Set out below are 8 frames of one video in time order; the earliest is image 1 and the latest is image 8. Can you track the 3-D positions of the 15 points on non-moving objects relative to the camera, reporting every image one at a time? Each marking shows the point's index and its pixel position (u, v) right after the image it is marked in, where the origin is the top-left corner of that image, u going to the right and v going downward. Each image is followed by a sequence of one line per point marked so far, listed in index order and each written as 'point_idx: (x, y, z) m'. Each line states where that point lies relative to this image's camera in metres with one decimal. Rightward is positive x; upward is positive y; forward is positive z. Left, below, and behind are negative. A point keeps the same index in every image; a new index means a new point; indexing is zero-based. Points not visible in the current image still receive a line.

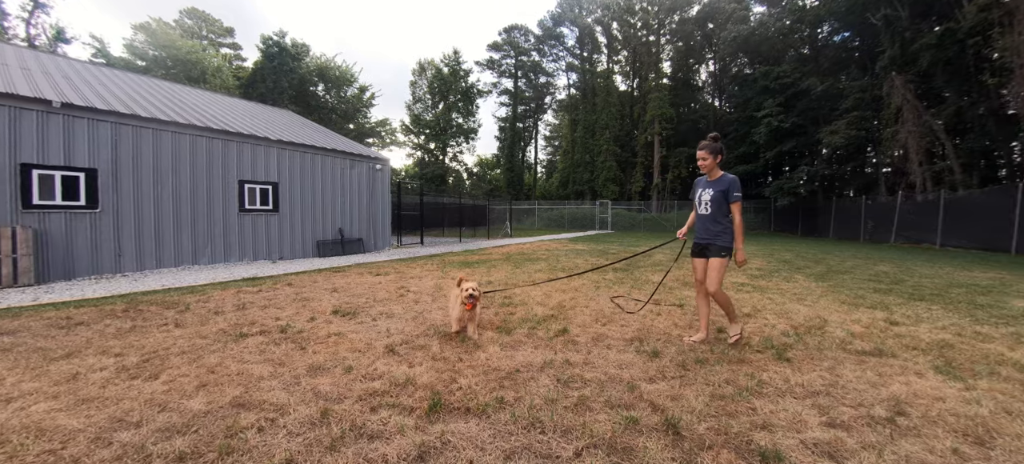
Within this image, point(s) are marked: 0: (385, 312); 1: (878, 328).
0: (-1.3, -0.8, +3.7) m
1: (+2.8, -0.7, +2.9) m
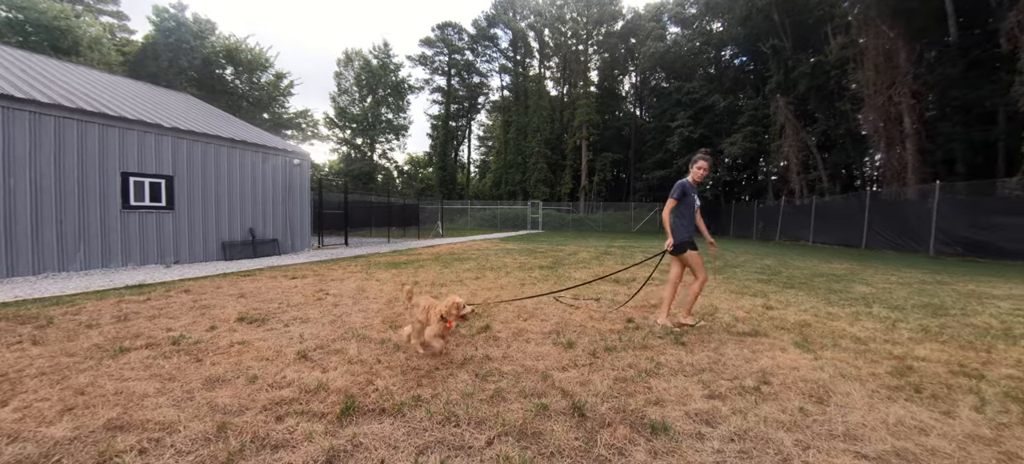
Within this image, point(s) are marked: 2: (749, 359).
0: (-2.0, -0.8, +3.5) m
1: (+2.2, -0.7, +3.4) m
2: (+1.4, -0.8, +2.2) m
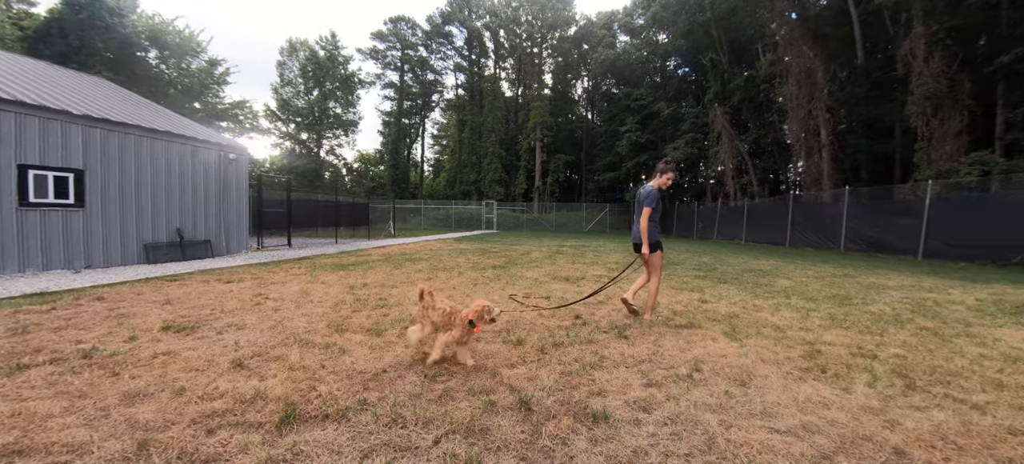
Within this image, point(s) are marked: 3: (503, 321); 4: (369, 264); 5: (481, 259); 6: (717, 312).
0: (-2.4, -0.8, +3.2) m
1: (+1.8, -0.7, +3.6) m
2: (+1.1, -0.8, +2.4) m
3: (-0.1, -0.7, +2.9) m
4: (-2.6, -0.6, +6.8) m
5: (-0.6, -0.5, +7.3) m
6: (+1.9, -0.7, +3.4) m
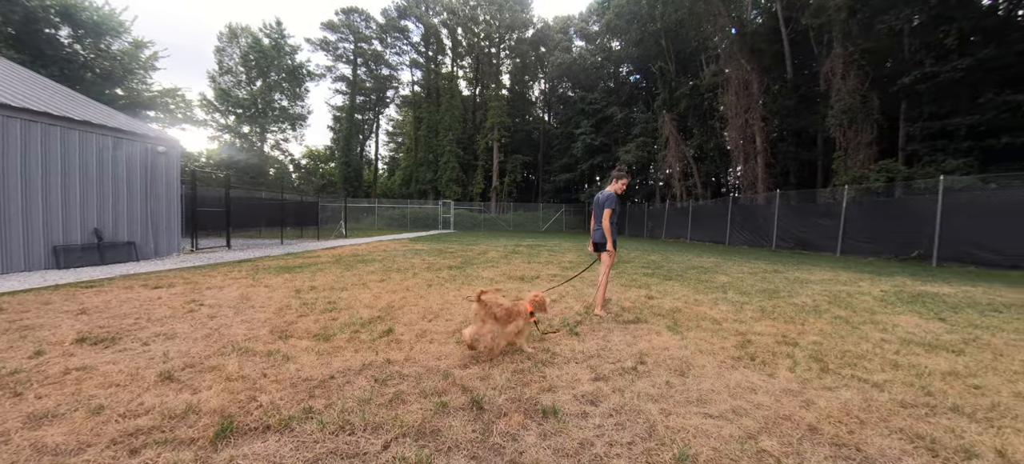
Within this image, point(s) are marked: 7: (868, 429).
0: (-2.8, -0.8, +3.0) m
1: (+1.3, -0.7, +3.8) m
2: (+0.8, -0.8, +2.6) m
3: (-0.4, -0.7, +2.9) m
4: (-3.4, -0.6, +6.5) m
5: (-1.5, -0.5, +7.2) m
6: (+1.5, -0.7, +3.6) m
7: (+1.5, -0.8, +1.6) m
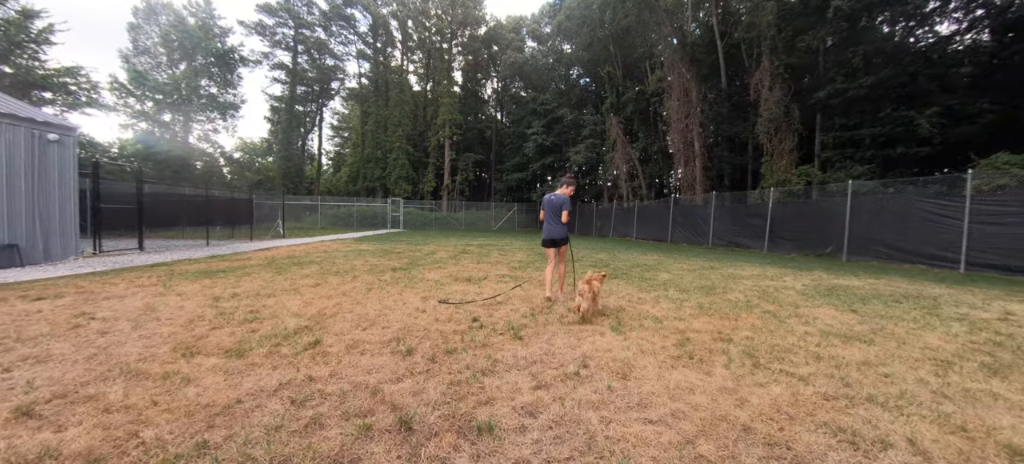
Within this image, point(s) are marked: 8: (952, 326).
0: (-3.2, -0.8, +2.5) m
1: (+0.8, -0.7, +3.8) m
2: (+0.4, -0.8, +2.5) m
3: (-0.9, -0.7, +2.7) m
4: (-4.3, -0.6, +5.9) m
5: (-2.4, -0.5, +6.8) m
6: (+0.9, -0.7, +3.6) m
7: (+1.2, -0.9, +1.6) m
8: (+4.1, -0.9, +3.4) m
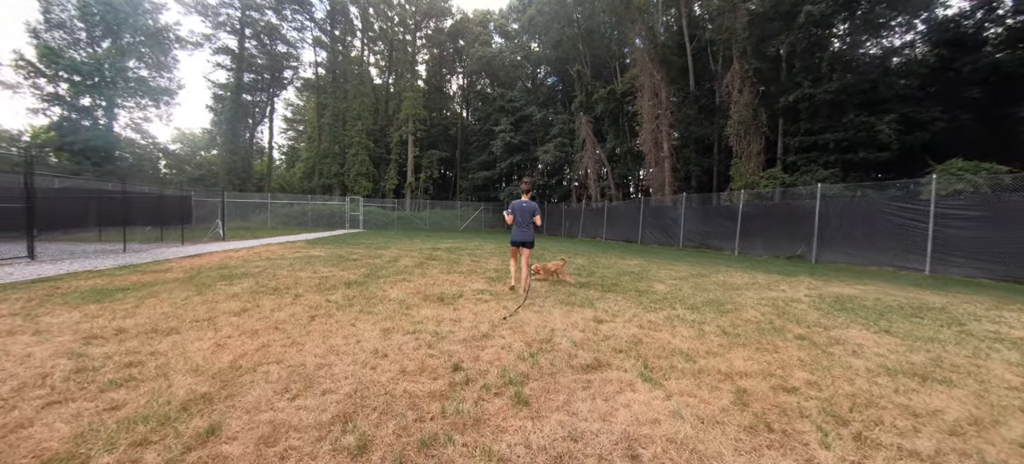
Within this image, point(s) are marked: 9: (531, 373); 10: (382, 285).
0: (-3.2, -0.9, +1.4) m
1: (+0.7, -0.8, +3.1) m
2: (+0.5, -0.9, +1.8) m
3: (-0.8, -0.8, +1.8) m
4: (-4.5, -0.7, +4.7) m
5: (-2.8, -0.6, +5.8) m
6: (+0.9, -0.8, +2.9) m
7: (+1.4, -1.0, +1.0) m
8: (+4.0, -1.0, +3.0) m
9: (+0.1, -0.8, +2.2) m
10: (-1.6, -0.7, +4.6) m
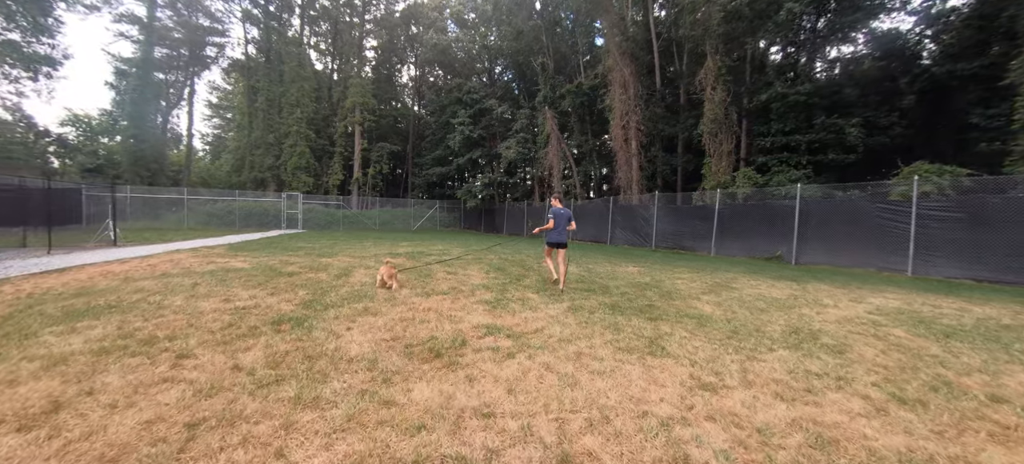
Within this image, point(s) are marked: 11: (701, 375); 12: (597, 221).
0: (-2.6, -1.0, -0.4) m
1: (+1.0, -0.9, +1.8) m
2: (+1.0, -1.0, +0.5) m
3: (-0.3, -0.9, +0.4) m
4: (-4.3, -0.8, +2.7) m
5: (-2.7, -0.7, +4.0) m
6: (+1.2, -0.9, +1.7) m
7: (+2.0, -1.0, -0.2) m
8: (+4.4, -1.0, +2.2) m
9: (+0.6, -0.9, +0.9) m
10: (-1.4, -0.7, +3.0) m
11: (+1.2, -0.9, +2.3) m
12: (+4.1, +0.5, +17.3) m
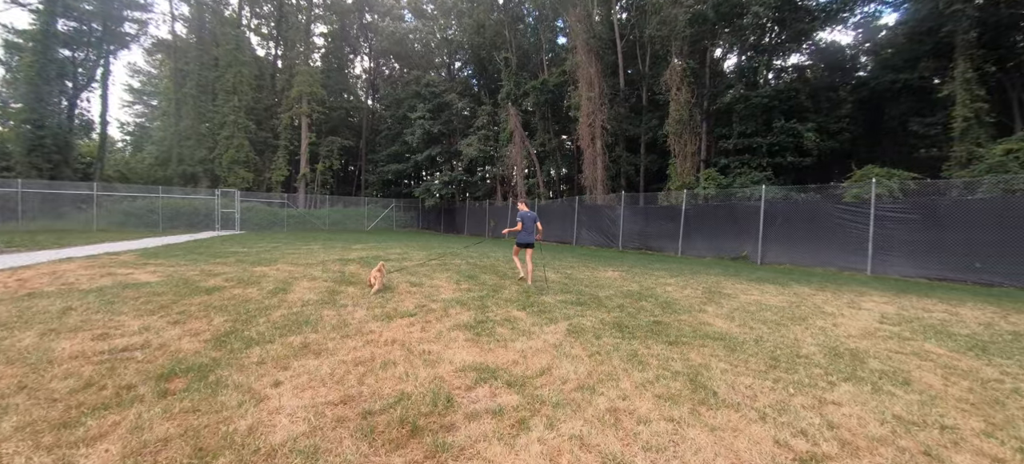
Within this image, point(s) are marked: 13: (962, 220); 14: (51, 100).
0: (-2.2, -1.1, -1.4) m
1: (+1.2, -1.0, +1.2) m
2: (+1.3, -1.0, -0.2) m
3: (0.0, -1.0, -0.4) m
4: (-4.3, -0.9, +1.4) m
5: (-2.8, -0.8, +2.9) m
6: (+1.4, -1.0, +1.1) m
7: (+2.3, -1.1, -0.7) m
8: (+4.4, -1.1, +1.9) m
9: (+0.8, -1.0, +0.2) m
10: (-1.4, -0.8, +2.1) m
11: (+1.2, -0.9, +1.7) m
12: (+2.5, +0.5, +16.9) m
13: (+9.1, +0.2, +7.4) m
14: (-23.3, +6.5, +18.2) m
